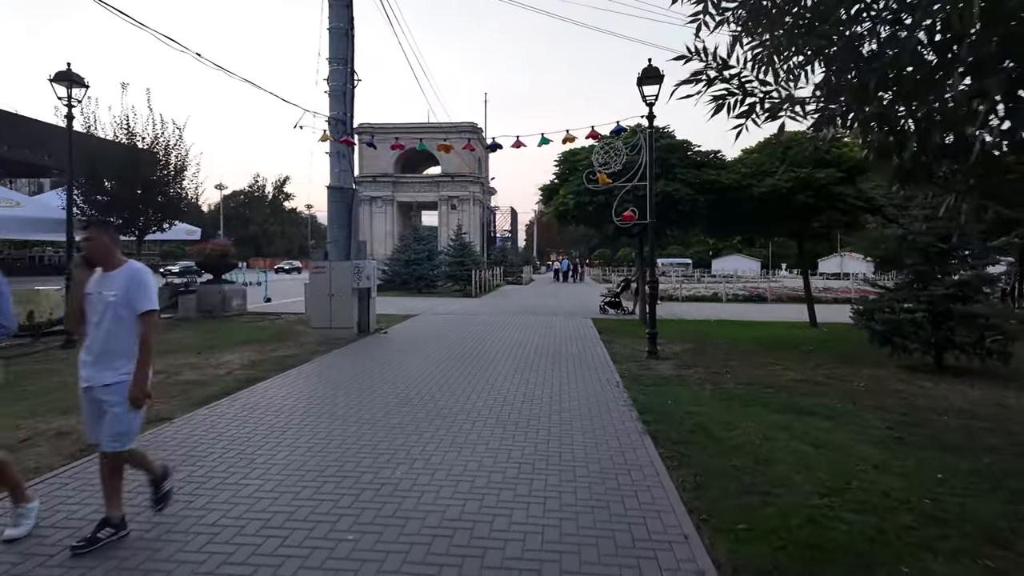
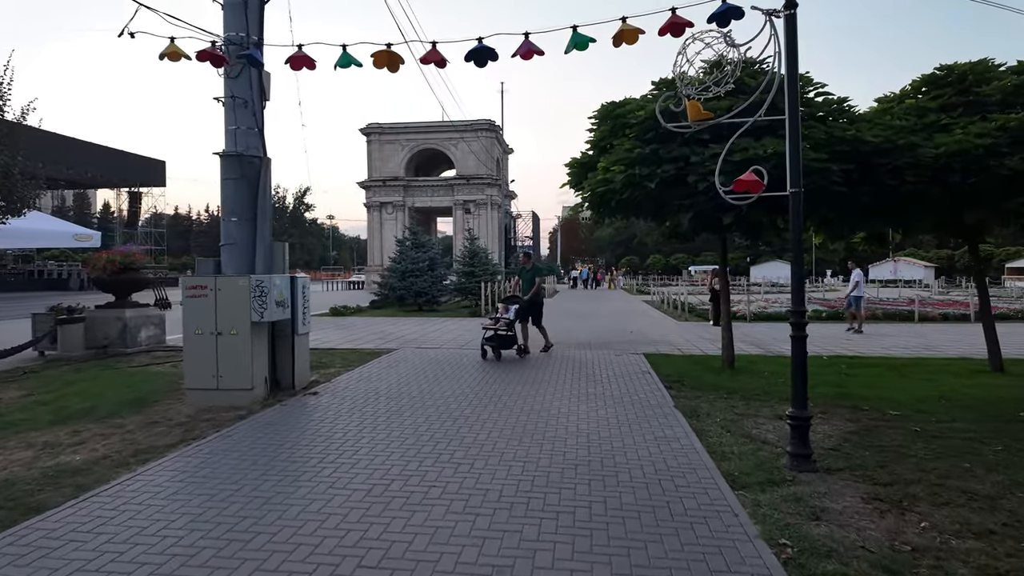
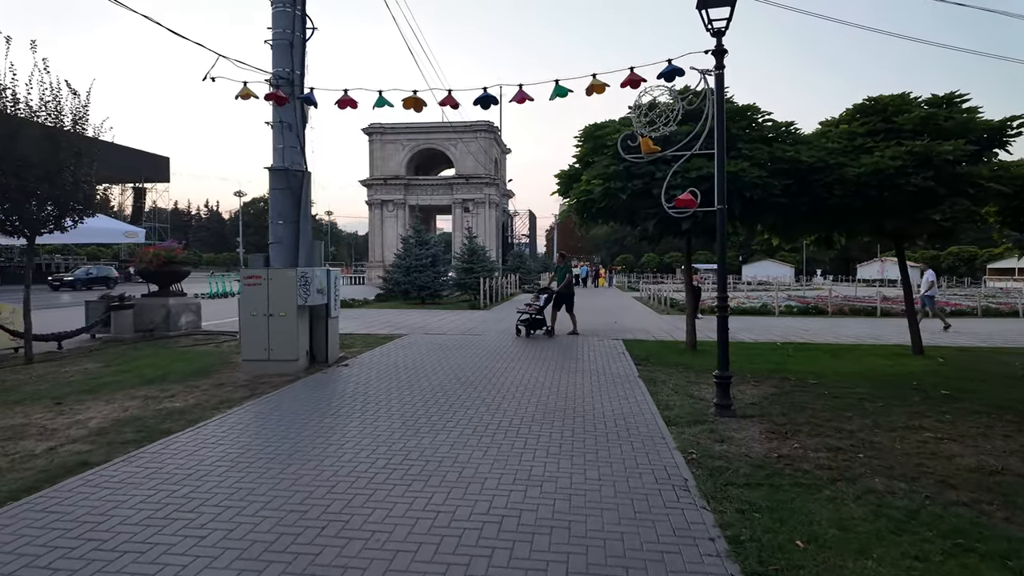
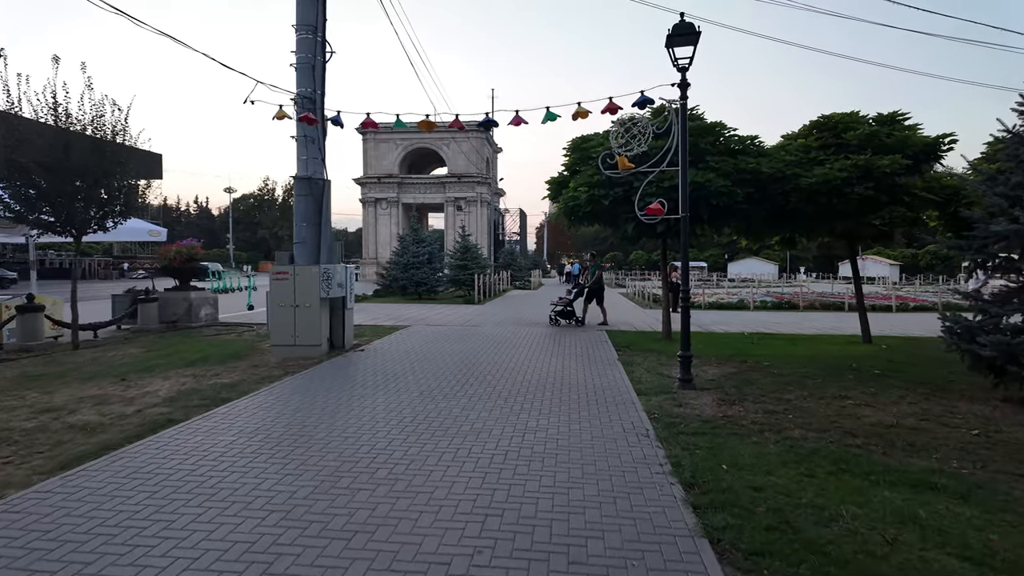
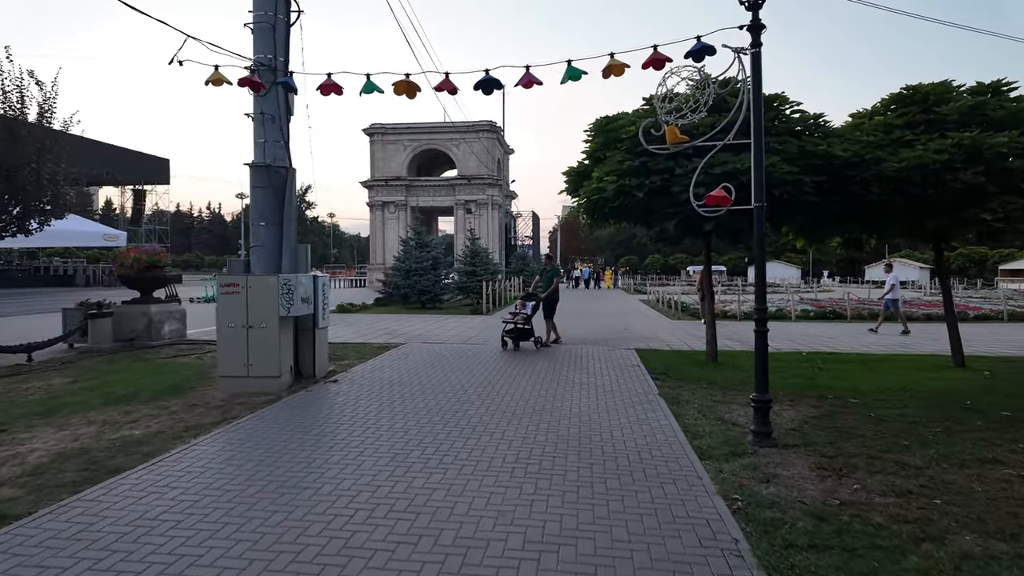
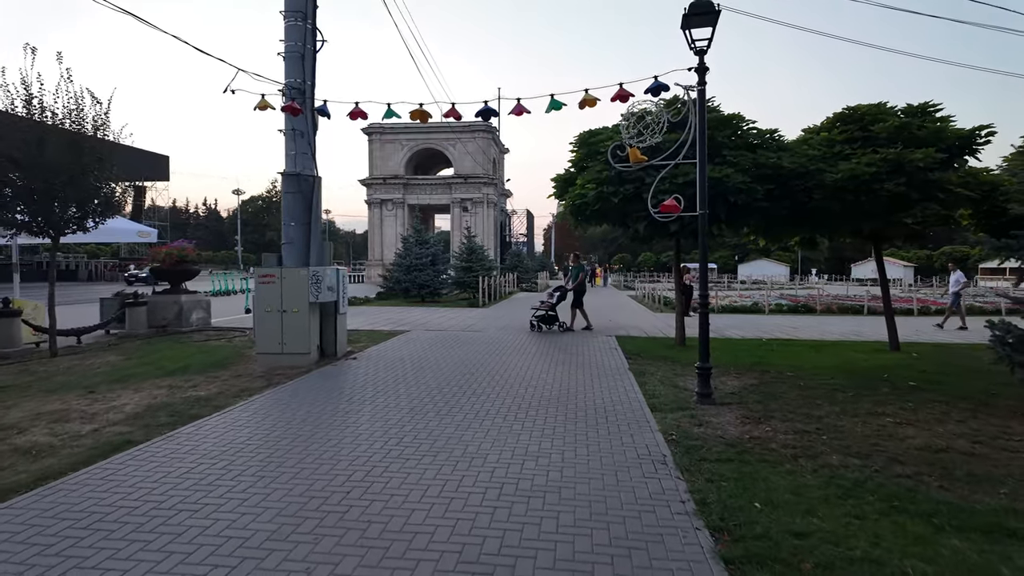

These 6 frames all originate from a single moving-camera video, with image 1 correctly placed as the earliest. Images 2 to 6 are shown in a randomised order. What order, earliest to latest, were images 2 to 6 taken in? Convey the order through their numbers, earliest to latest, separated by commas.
4, 6, 3, 5, 2
